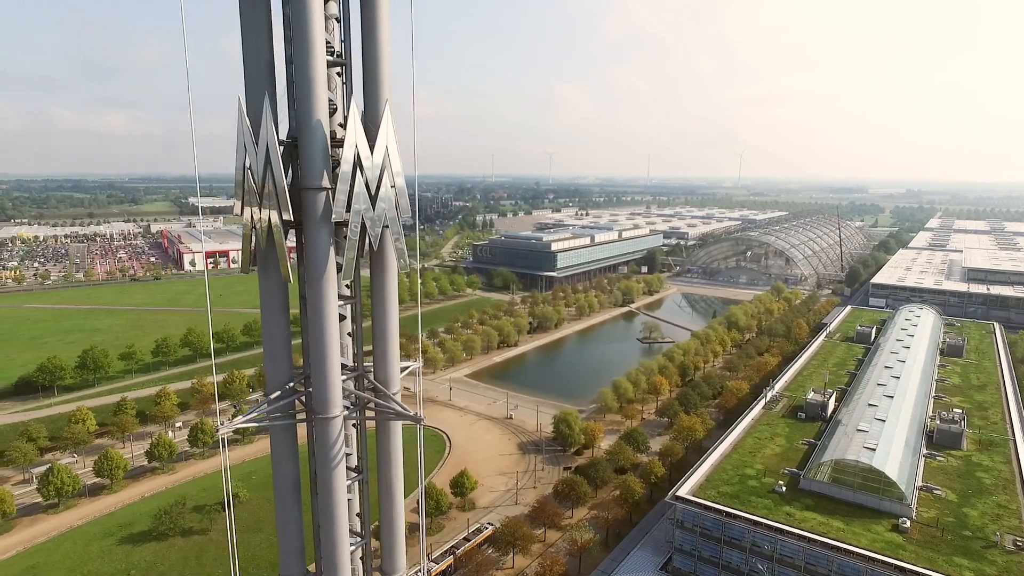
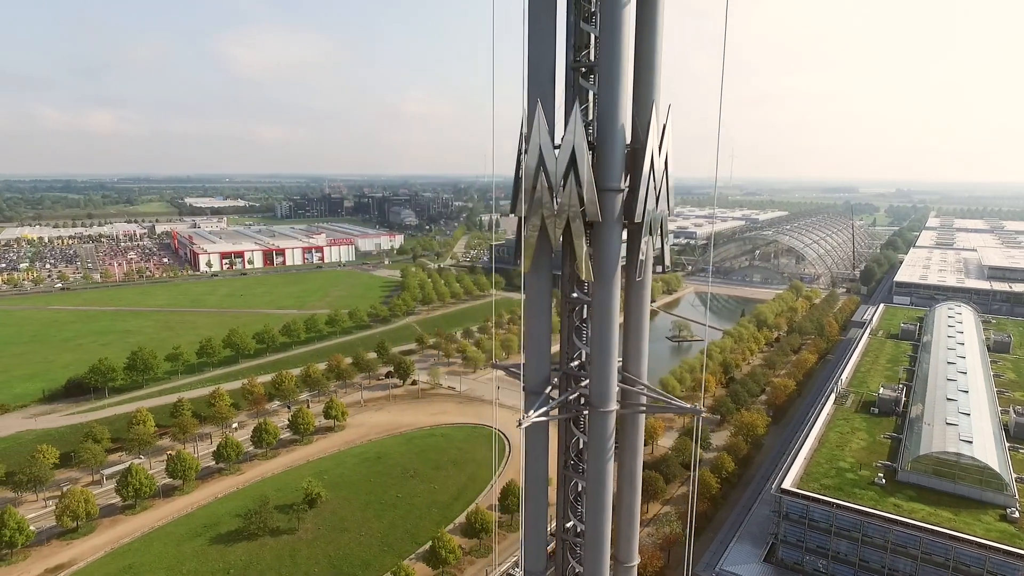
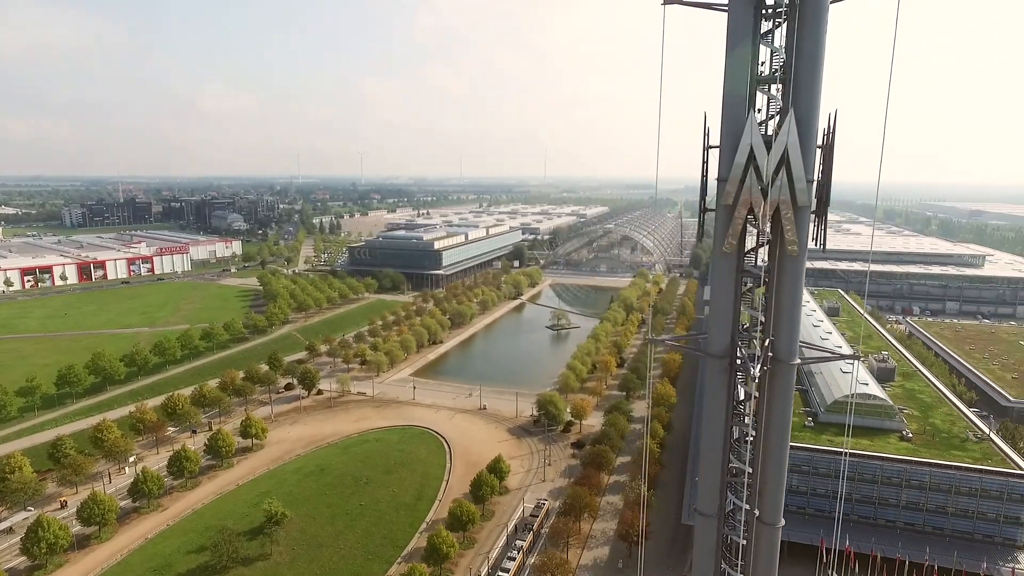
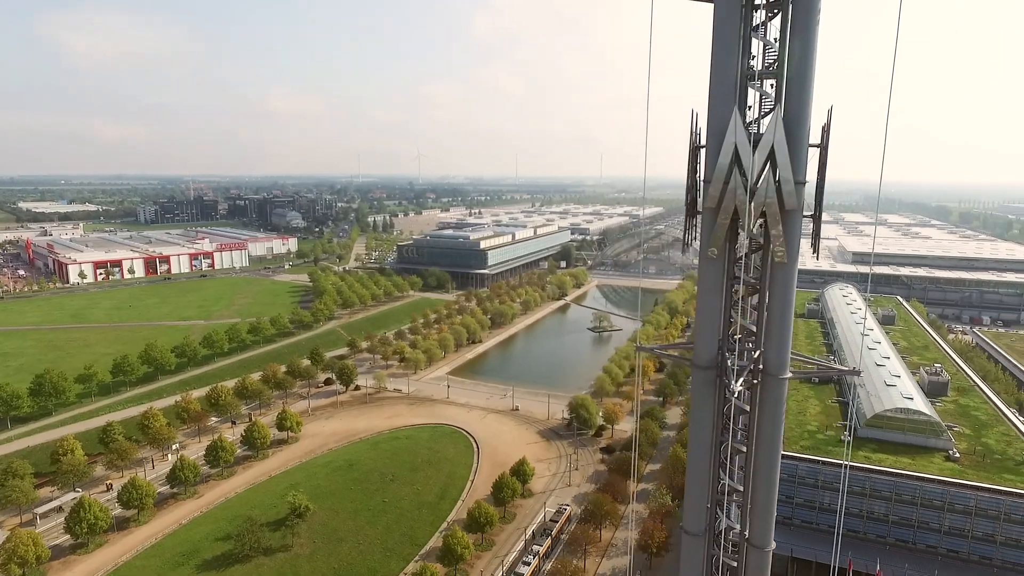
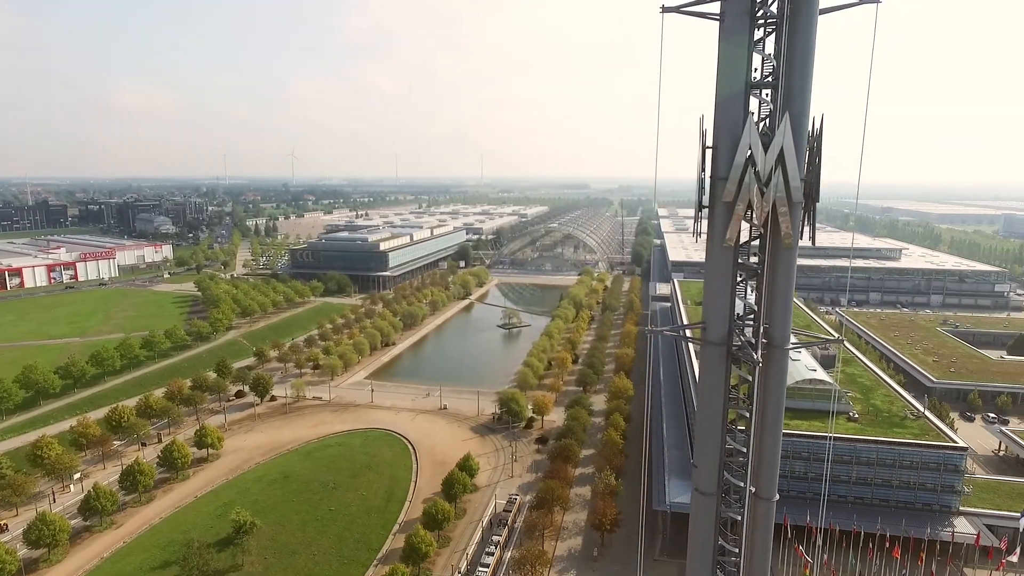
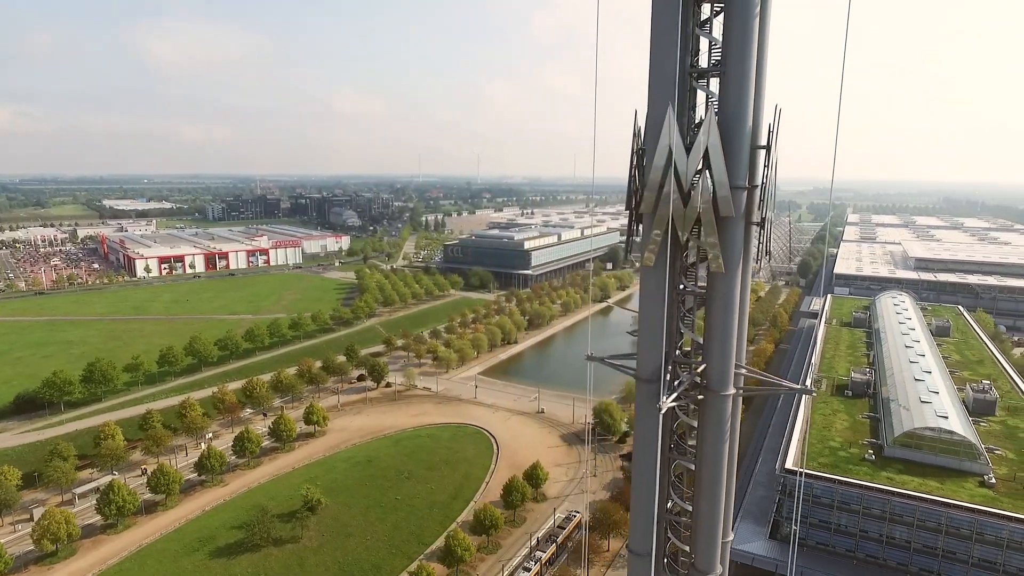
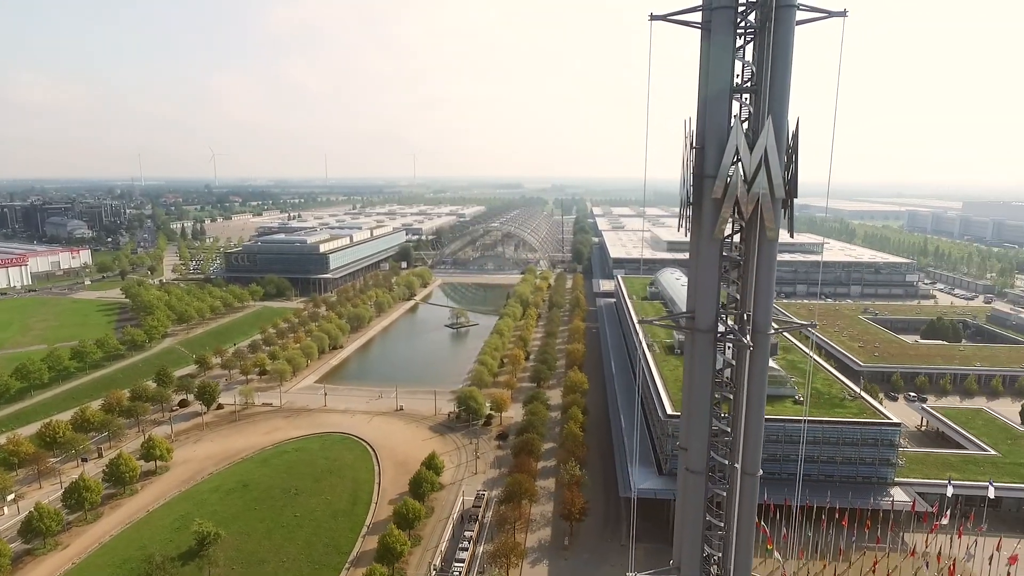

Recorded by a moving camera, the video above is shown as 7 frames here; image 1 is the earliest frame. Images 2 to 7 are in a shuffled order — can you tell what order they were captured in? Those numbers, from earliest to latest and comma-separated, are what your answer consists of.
2, 6, 4, 3, 5, 7
